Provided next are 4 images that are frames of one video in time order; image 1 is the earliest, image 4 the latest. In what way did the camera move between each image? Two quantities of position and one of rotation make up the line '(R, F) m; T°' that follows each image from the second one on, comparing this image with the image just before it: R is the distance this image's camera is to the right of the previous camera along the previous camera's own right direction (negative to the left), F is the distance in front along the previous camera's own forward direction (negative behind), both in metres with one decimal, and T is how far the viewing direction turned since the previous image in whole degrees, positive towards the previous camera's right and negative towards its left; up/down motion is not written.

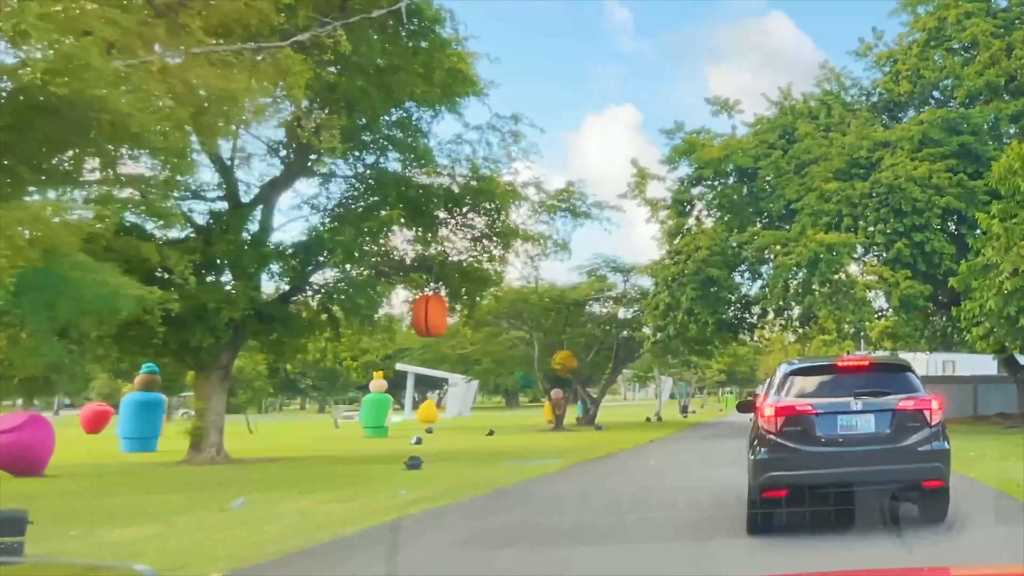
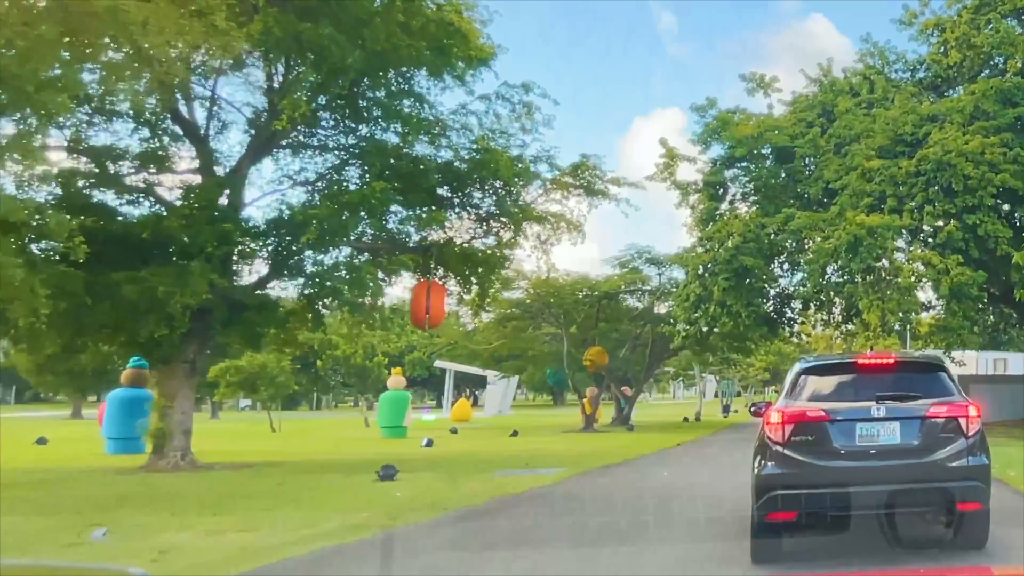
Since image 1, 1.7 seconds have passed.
(+0.6, +2.1) m; -2°
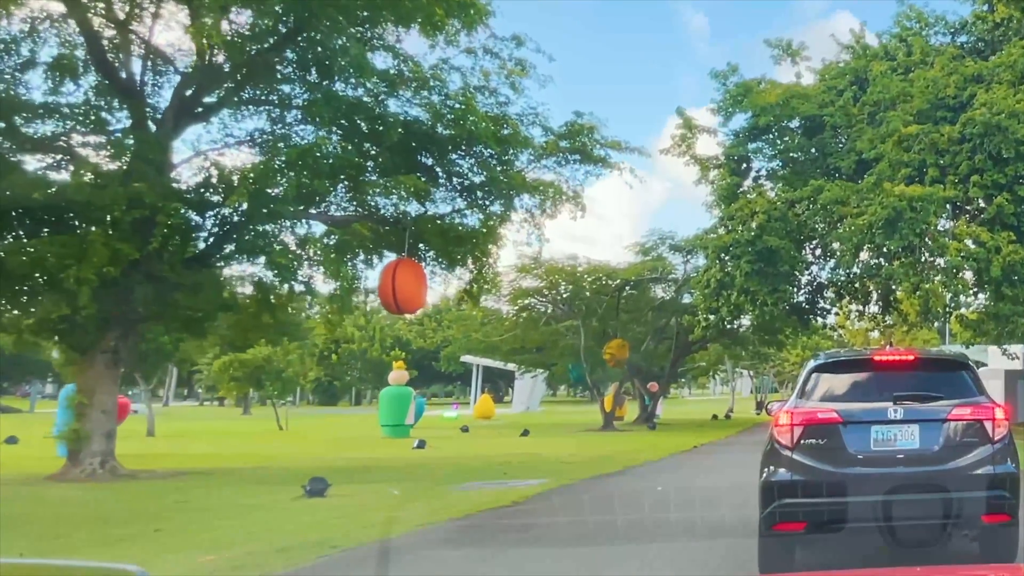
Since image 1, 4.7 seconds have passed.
(+0.7, +2.7) m; -2°
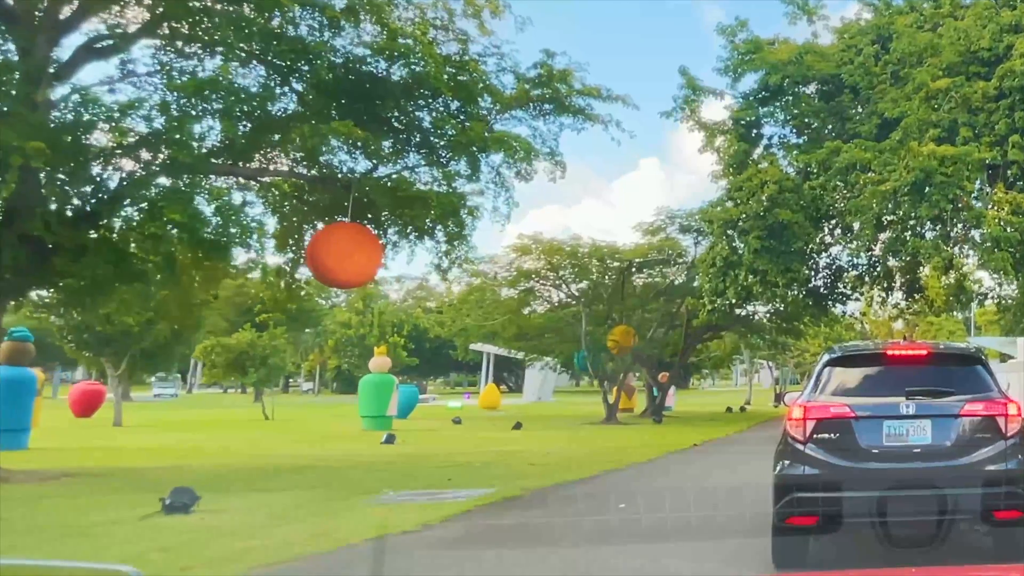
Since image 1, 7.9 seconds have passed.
(+0.7, +2.7) m; -1°
